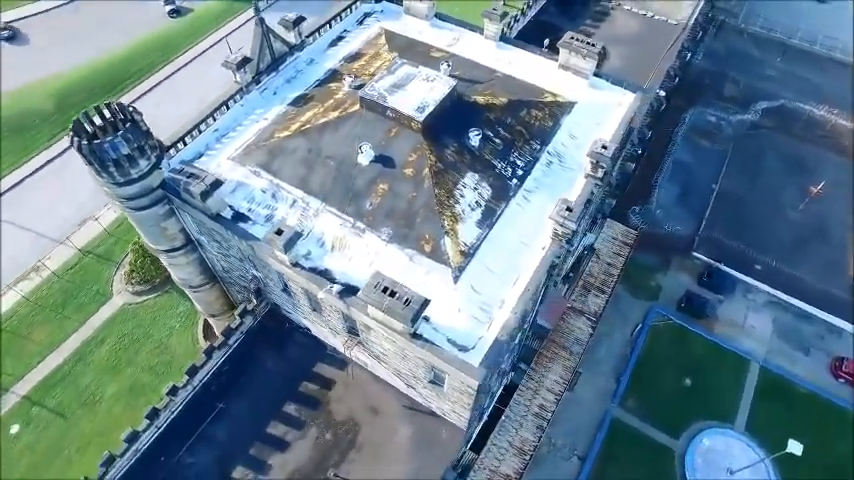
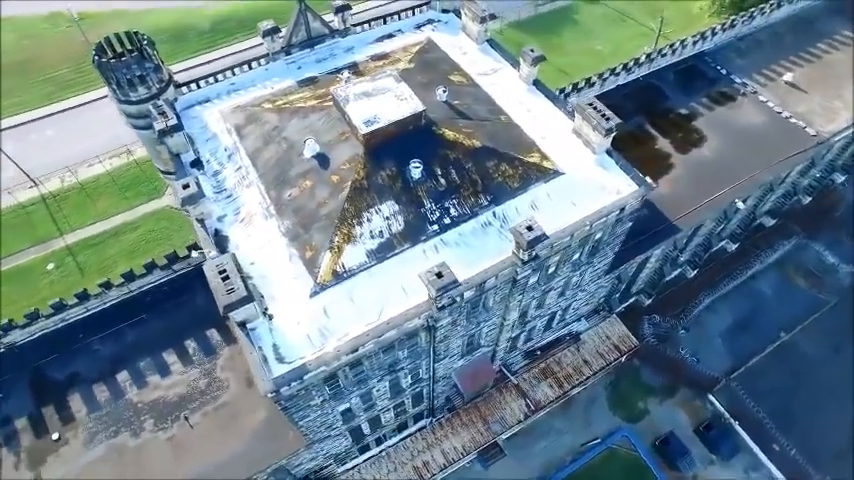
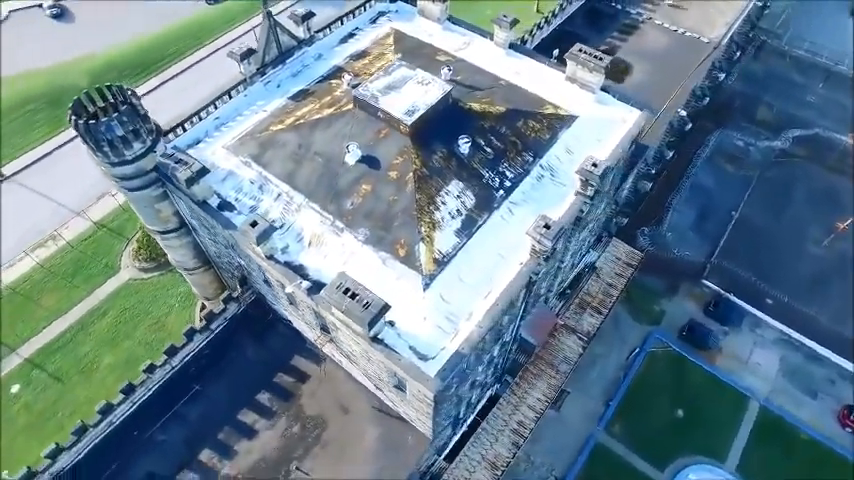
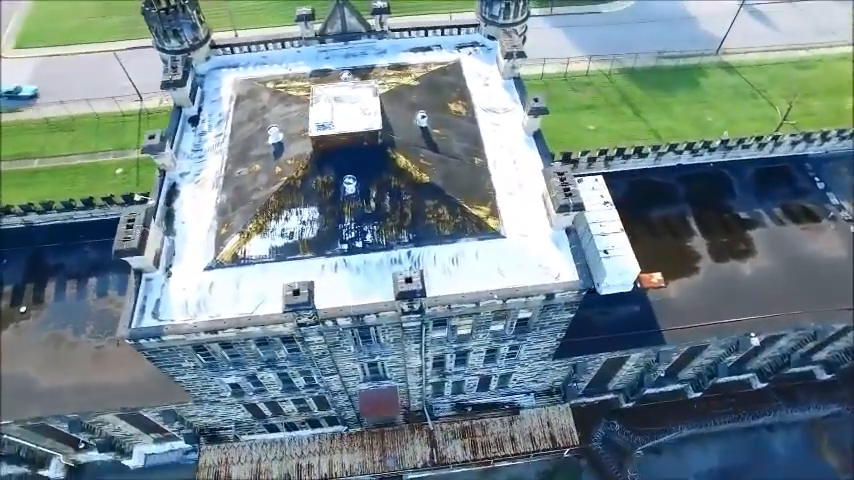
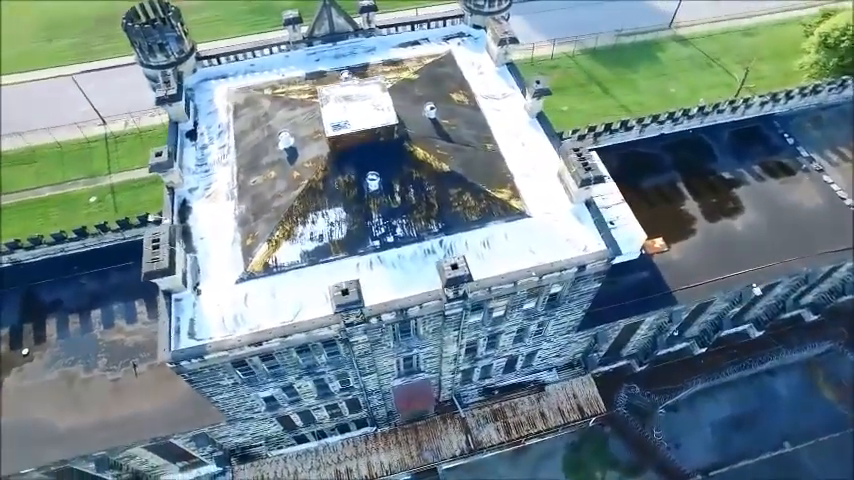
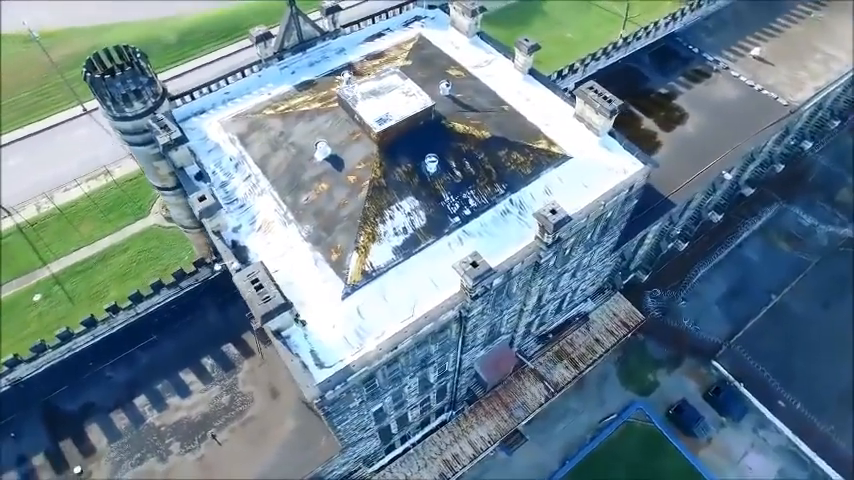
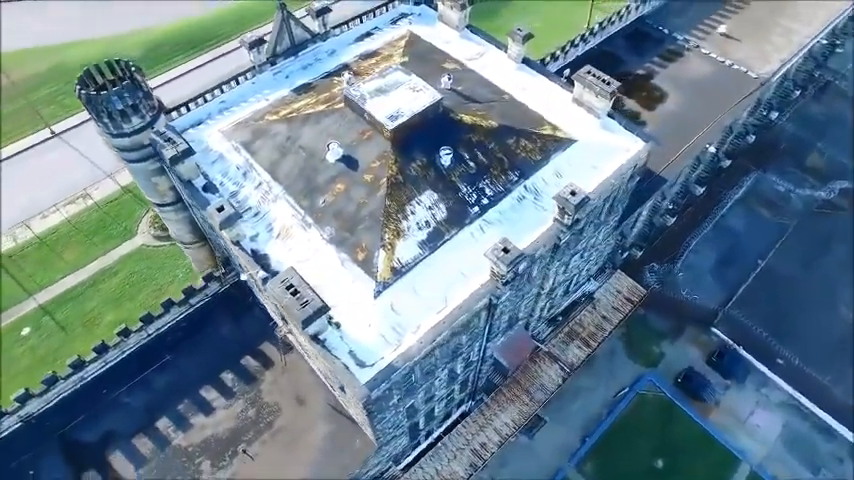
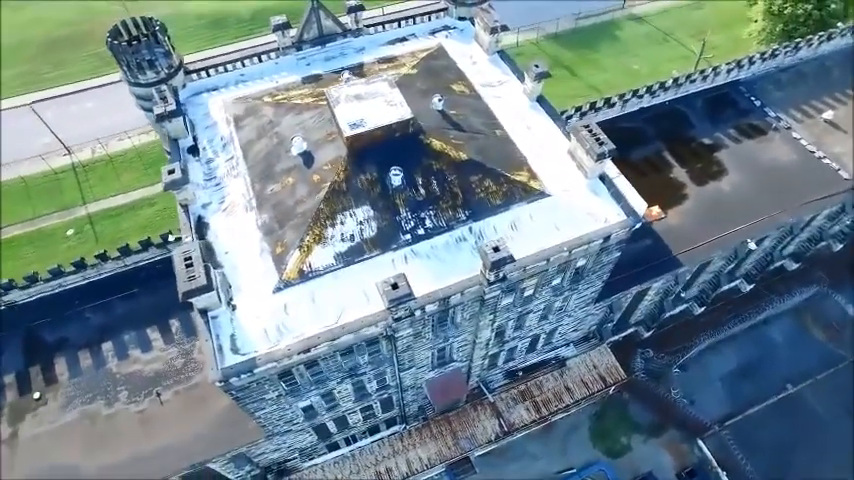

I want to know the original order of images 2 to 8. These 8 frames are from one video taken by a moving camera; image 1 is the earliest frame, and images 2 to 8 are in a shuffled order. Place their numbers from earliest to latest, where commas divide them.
3, 7, 6, 2, 8, 5, 4
